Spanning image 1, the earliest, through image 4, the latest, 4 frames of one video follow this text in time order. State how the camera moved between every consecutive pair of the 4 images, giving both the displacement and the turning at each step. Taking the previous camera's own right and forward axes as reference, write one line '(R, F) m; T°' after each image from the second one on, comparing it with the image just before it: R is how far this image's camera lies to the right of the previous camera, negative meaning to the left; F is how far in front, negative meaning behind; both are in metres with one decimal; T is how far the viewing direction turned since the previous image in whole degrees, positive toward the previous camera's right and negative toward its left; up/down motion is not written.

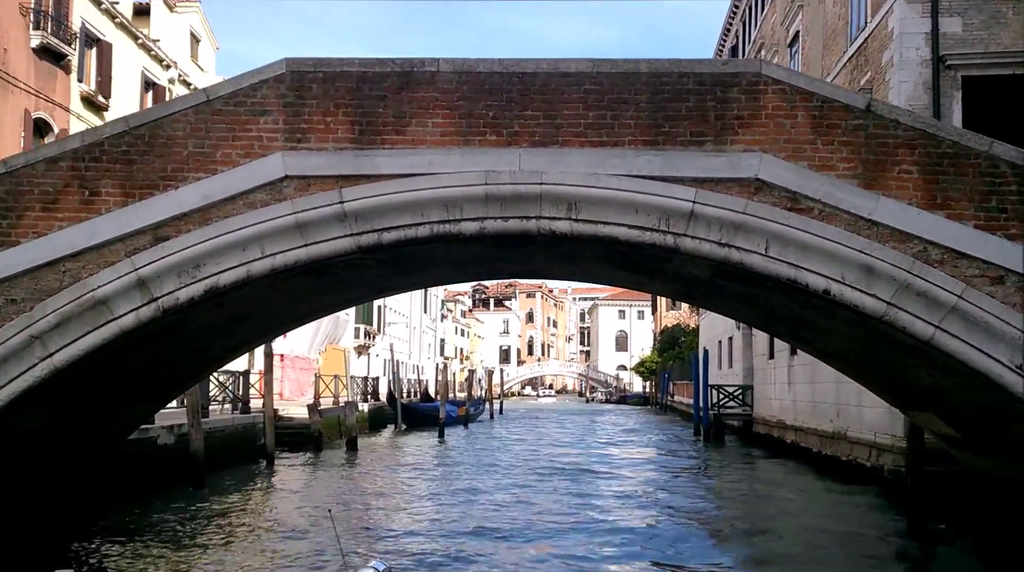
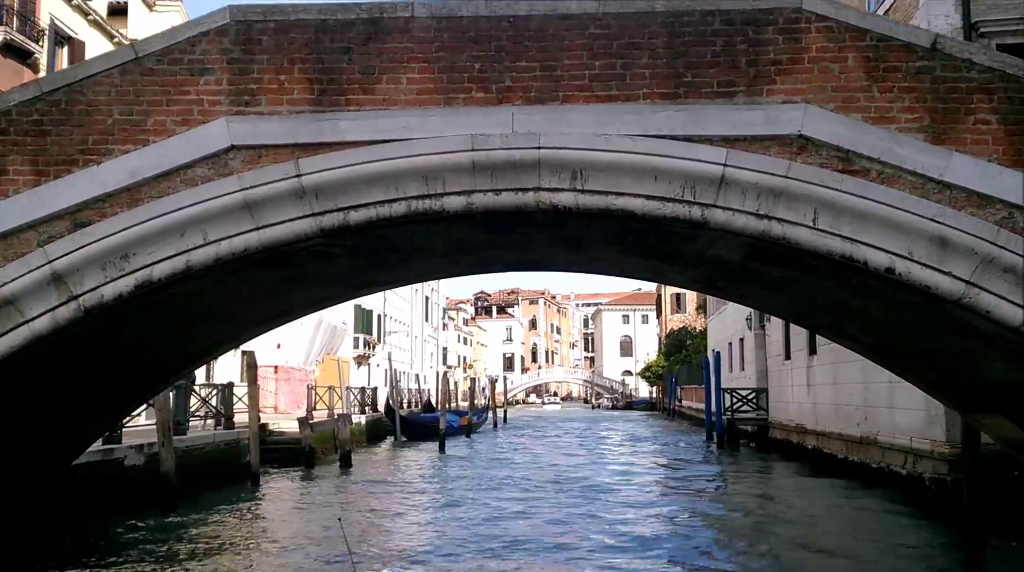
(0.0, +1.2) m; 0°
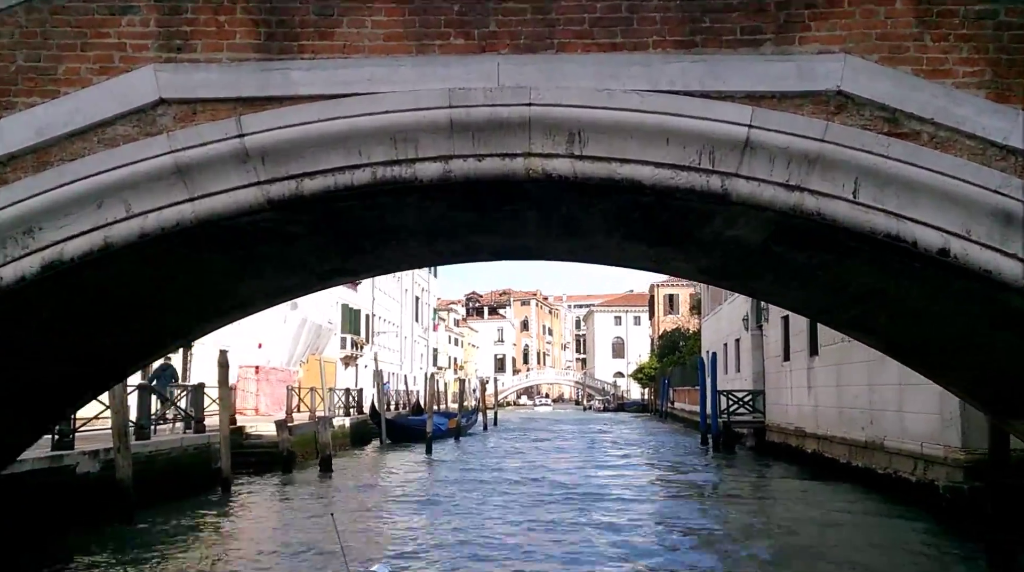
(0.0, +0.9) m; 0°
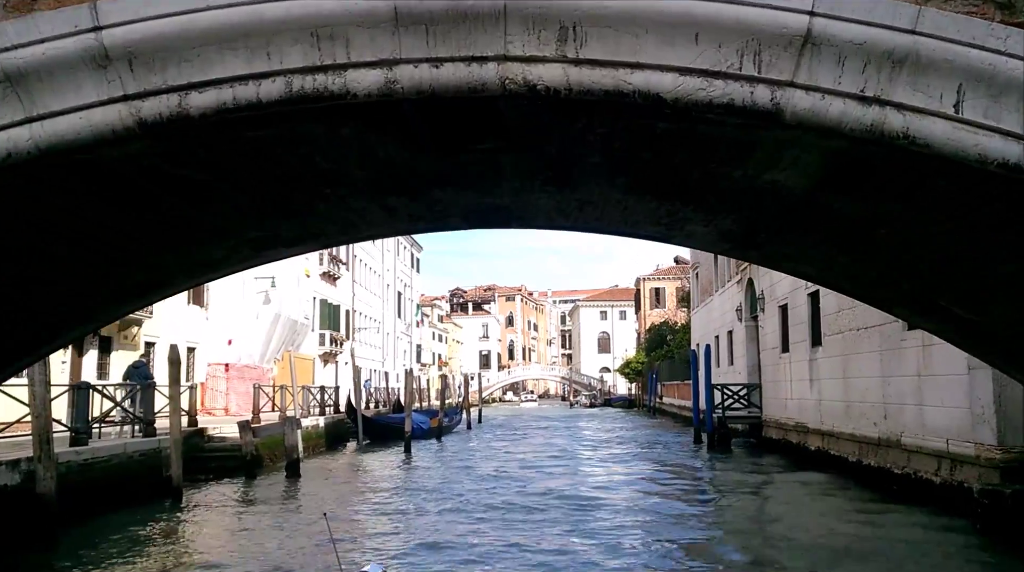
(+0.1, +1.3) m; +1°
